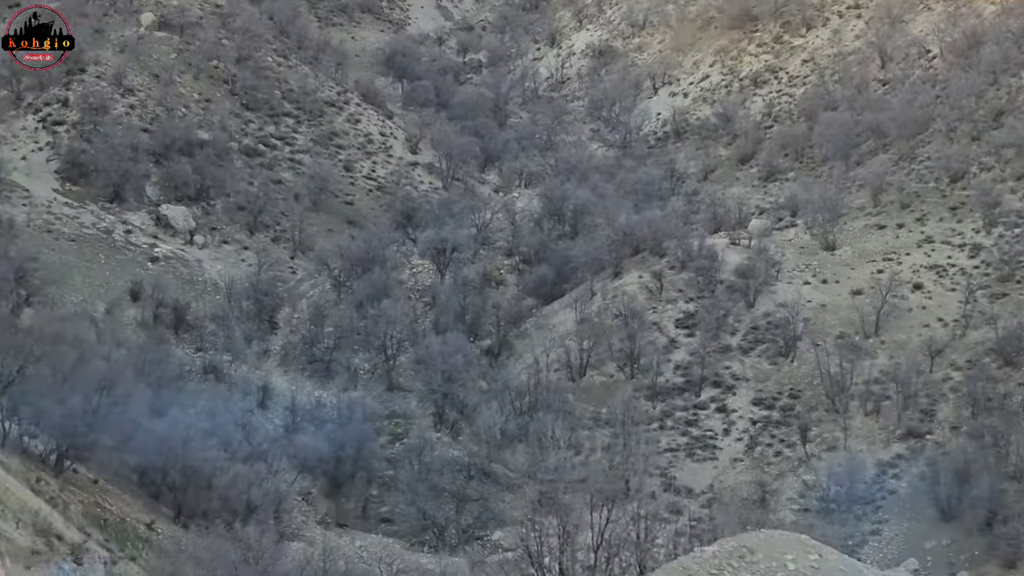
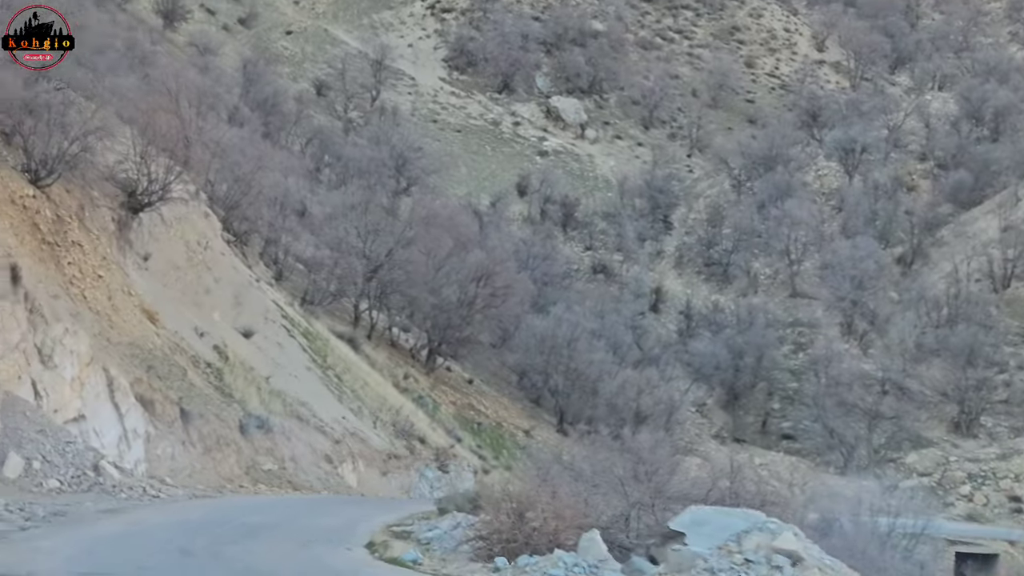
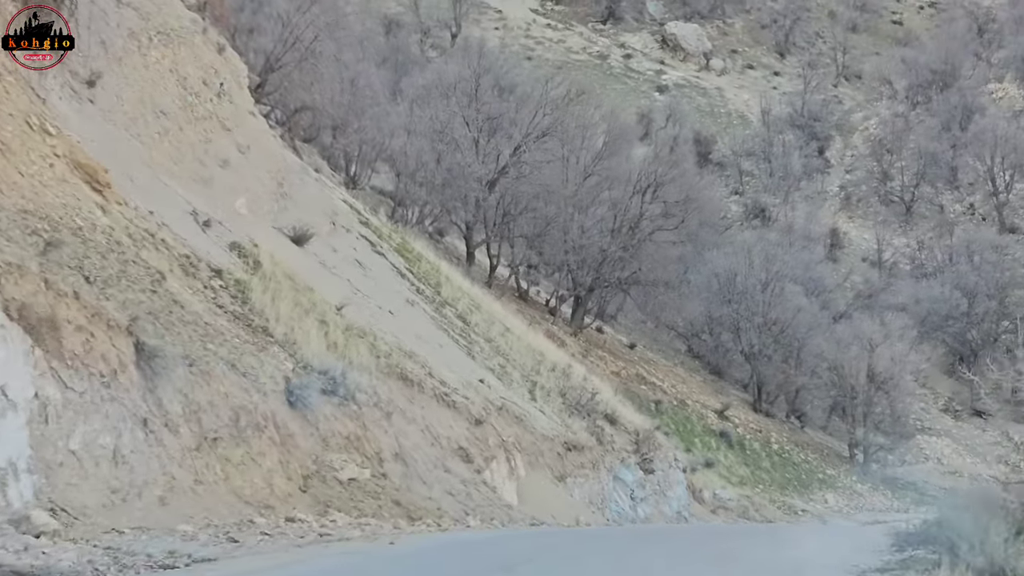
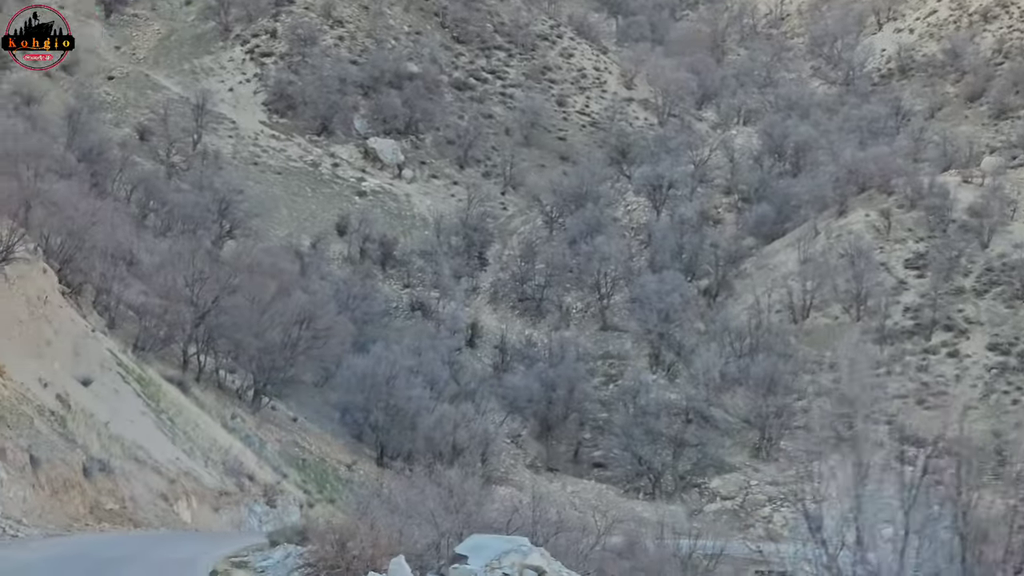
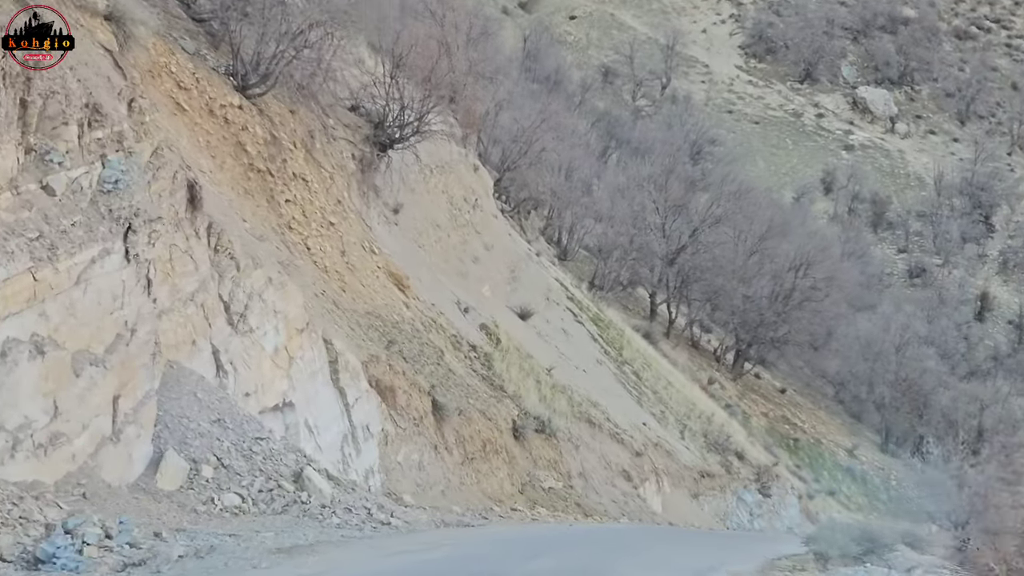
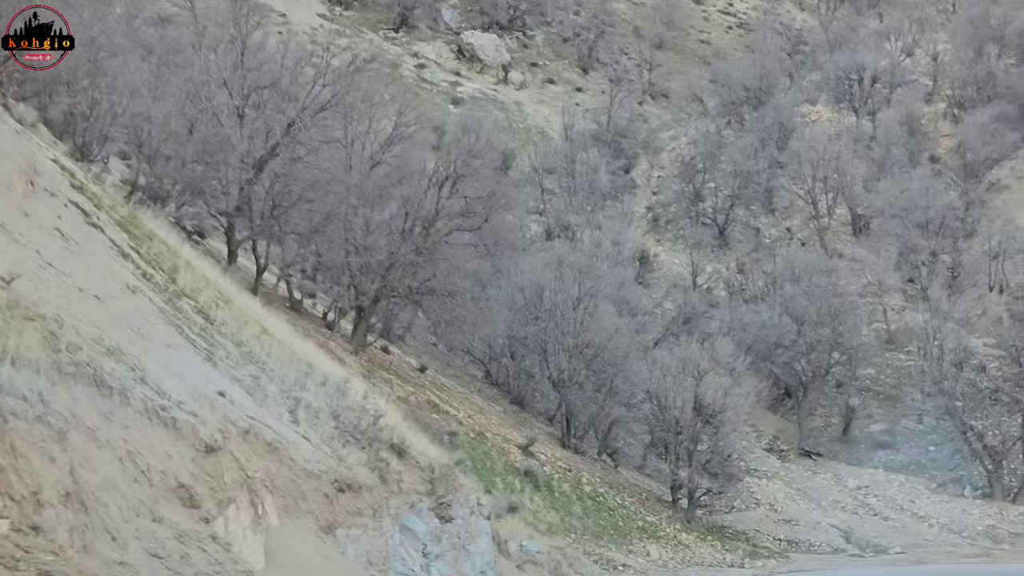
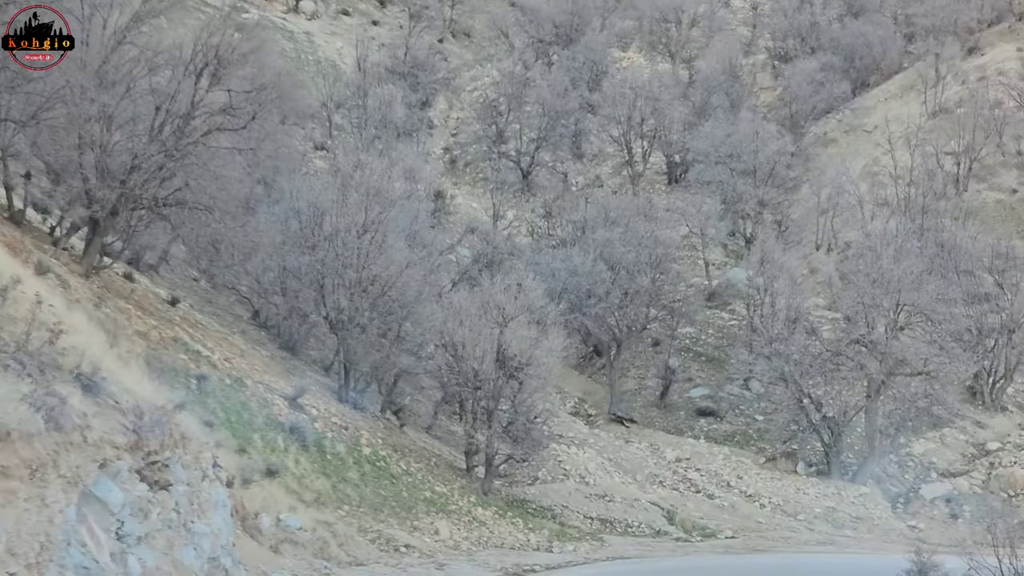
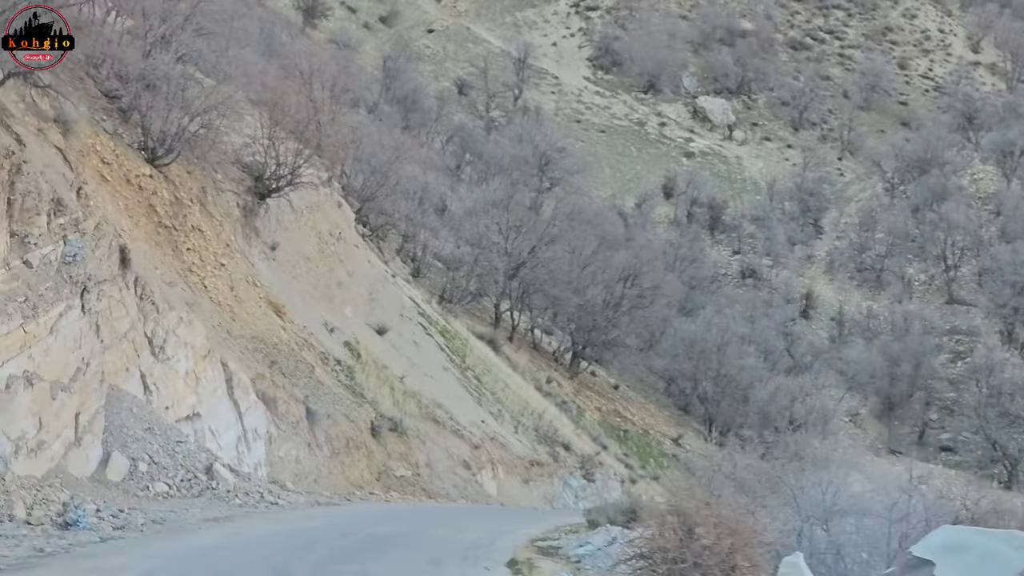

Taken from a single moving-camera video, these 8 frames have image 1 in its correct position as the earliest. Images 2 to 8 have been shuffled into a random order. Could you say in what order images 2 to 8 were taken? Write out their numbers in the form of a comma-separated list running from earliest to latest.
4, 2, 8, 5, 3, 6, 7
